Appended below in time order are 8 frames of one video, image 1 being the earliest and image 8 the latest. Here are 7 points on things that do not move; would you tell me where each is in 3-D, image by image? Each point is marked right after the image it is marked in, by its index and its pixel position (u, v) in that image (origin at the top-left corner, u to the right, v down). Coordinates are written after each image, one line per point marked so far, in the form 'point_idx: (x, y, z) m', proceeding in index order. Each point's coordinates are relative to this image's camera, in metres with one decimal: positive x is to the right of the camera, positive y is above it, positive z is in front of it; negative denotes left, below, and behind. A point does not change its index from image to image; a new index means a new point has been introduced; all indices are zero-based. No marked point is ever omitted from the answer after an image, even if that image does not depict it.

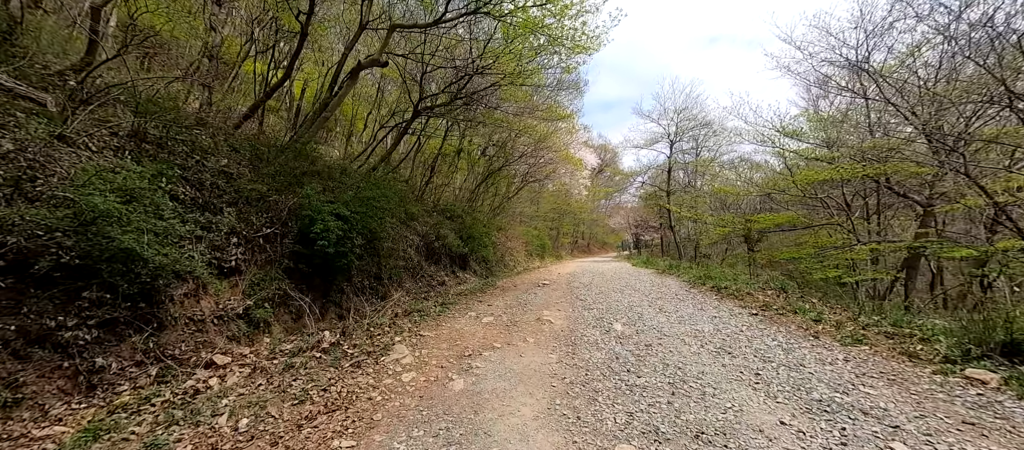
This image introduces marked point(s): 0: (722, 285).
0: (+4.6, -1.3, +8.0) m
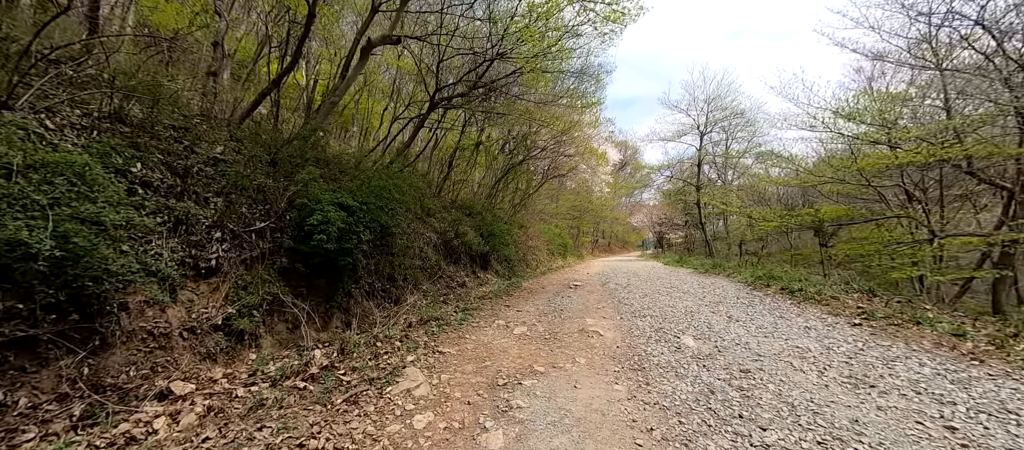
0: (+5.2, -1.1, +6.8) m
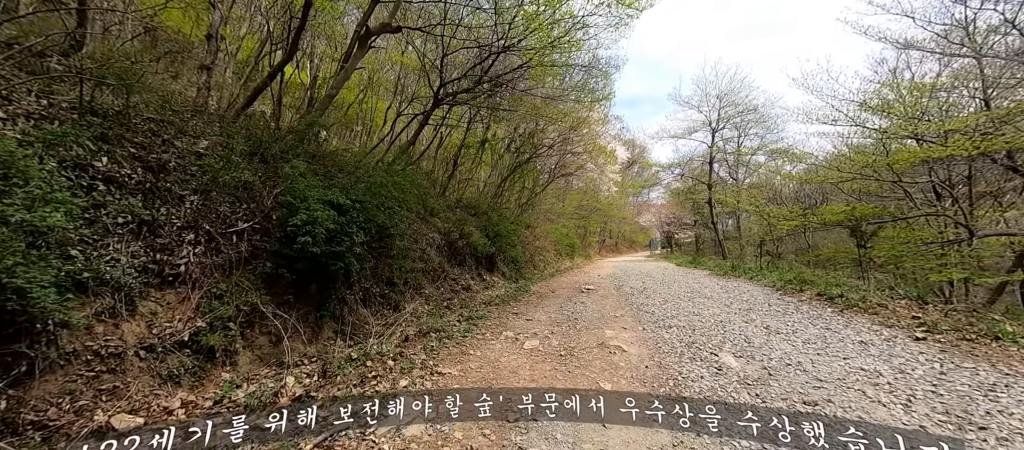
0: (+5.3, -1.1, +6.2) m
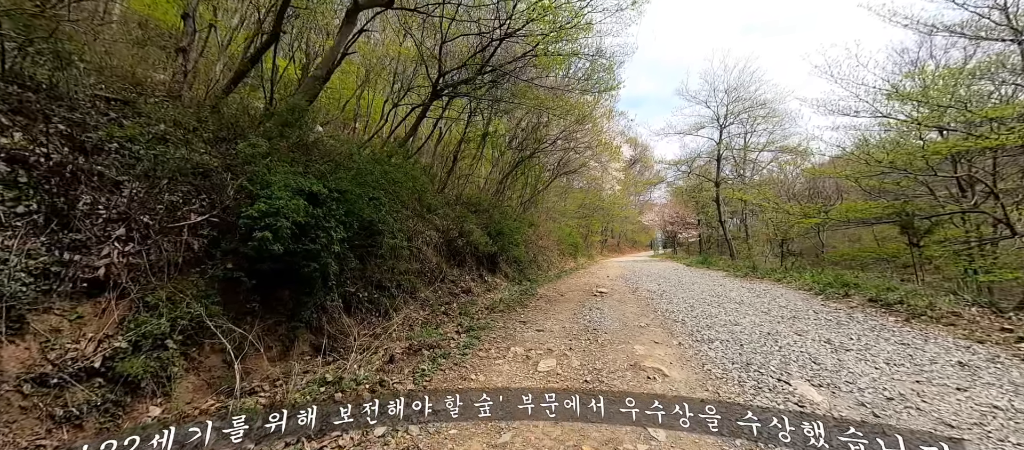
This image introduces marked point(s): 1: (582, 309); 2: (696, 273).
0: (+5.4, -1.1, +5.4) m
1: (+1.1, -1.5, +6.3) m
2: (+6.4, -1.7, +12.9) m
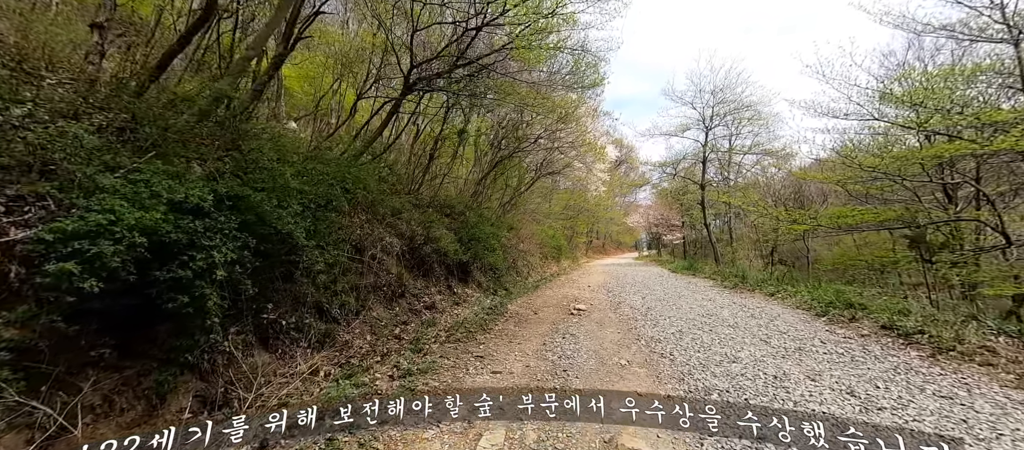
0: (+4.9, -1.2, +4.7) m
1: (+0.6, -1.6, +5.4) m
2: (+5.6, -1.9, +12.3) m
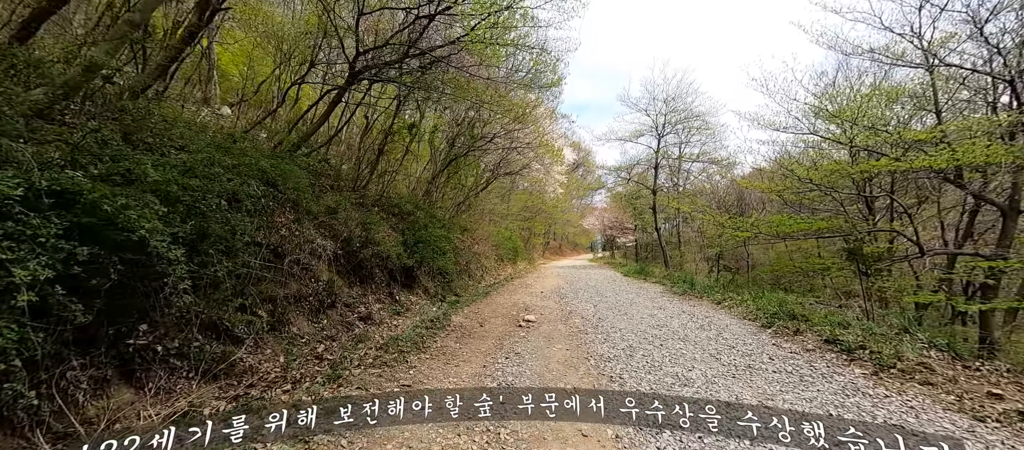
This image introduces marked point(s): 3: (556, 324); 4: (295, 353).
0: (+4.1, -1.4, +4.6) m
1: (-0.2, -1.7, +4.9) m
2: (+4.0, -2.0, +12.3) m
3: (+0.8, -1.7, +6.4) m
4: (-2.9, -1.7, +5.0) m
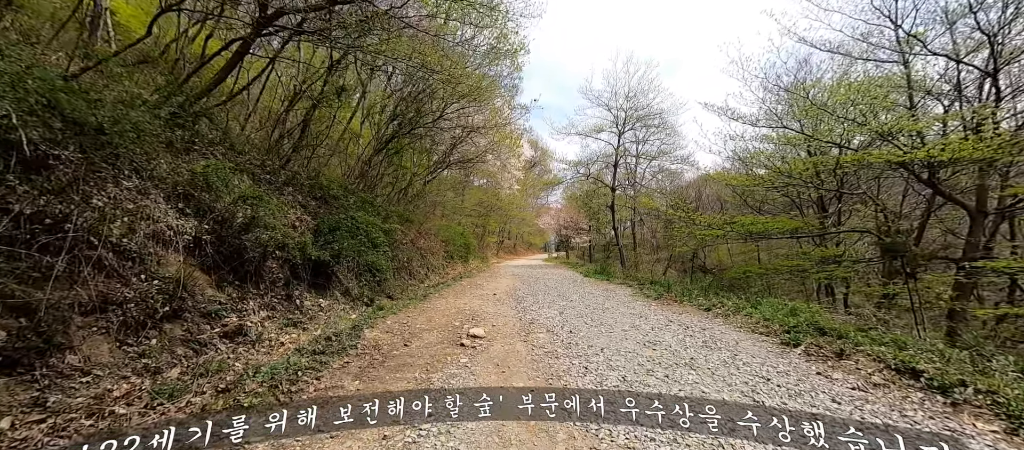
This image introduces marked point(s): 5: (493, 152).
0: (+3.6, -1.2, +3.2) m
1: (-0.8, -1.4, +3.0) m
2: (+2.5, -1.8, +10.8) m
3: (0.0, -1.4, +4.6) m
4: (-3.5, -1.4, +2.8) m
5: (-0.9, +3.7, +18.3) m
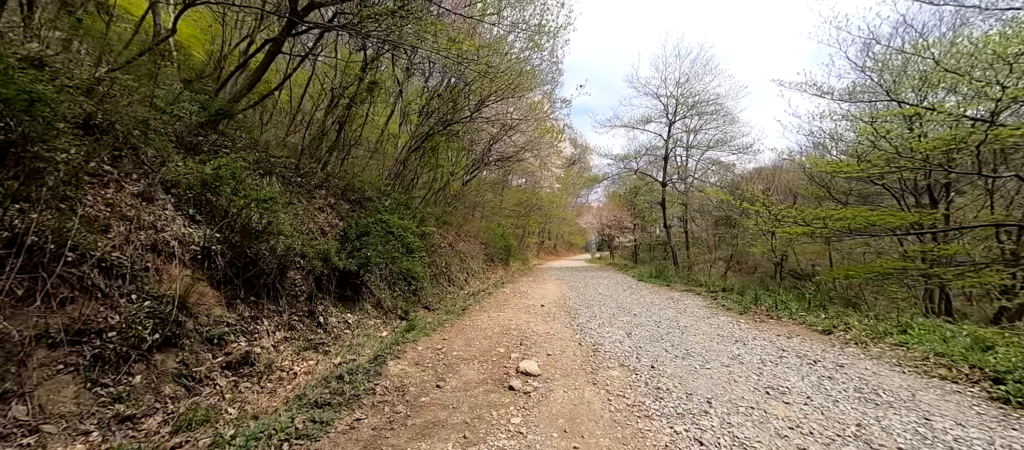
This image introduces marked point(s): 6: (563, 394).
0: (+4.0, -1.2, +1.7) m
1: (-0.3, -1.5, +1.9) m
2: (+3.8, -1.8, +9.4) m
3: (+0.6, -1.4, +3.5) m
4: (-3.1, -1.5, +2.0) m
5: (+1.0, +3.7, +17.1) m
6: (+0.4, -1.5, +3.3) m
